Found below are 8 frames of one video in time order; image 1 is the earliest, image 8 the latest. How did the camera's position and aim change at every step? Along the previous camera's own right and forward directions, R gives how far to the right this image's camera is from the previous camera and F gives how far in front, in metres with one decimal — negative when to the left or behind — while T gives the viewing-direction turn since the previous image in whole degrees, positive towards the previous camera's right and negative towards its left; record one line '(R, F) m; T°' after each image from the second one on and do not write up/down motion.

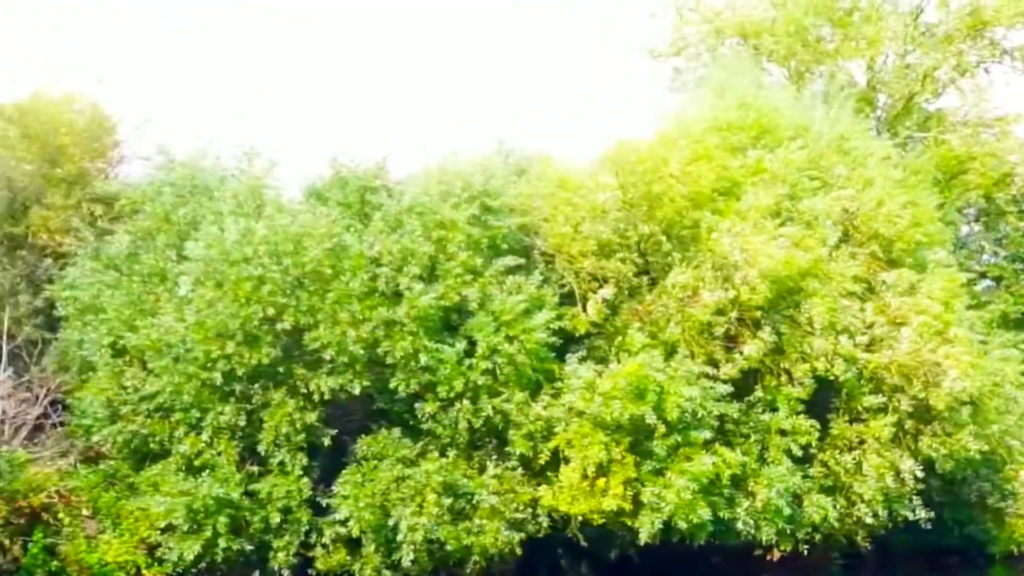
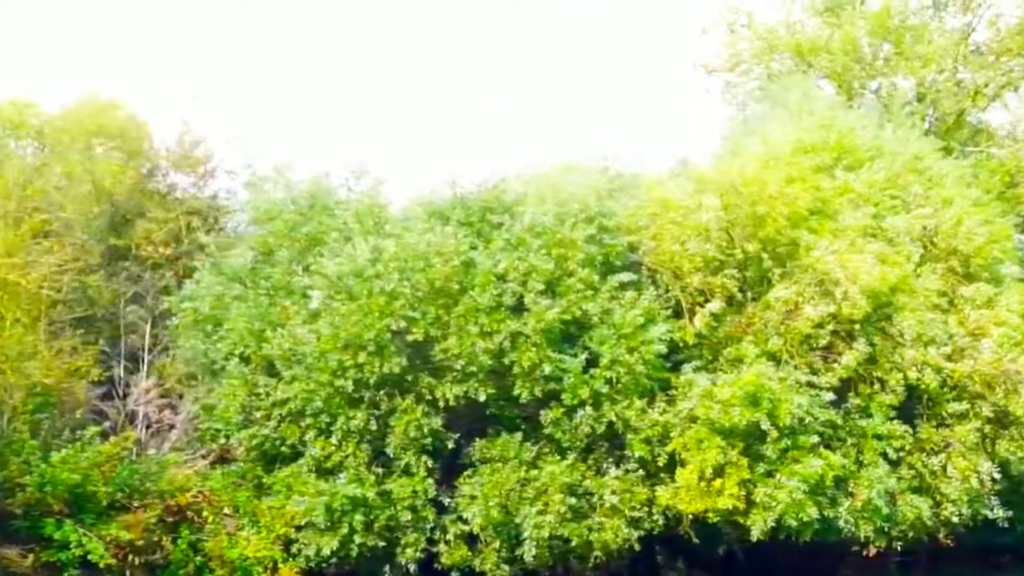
(-1.2, -1.1) m; 0°
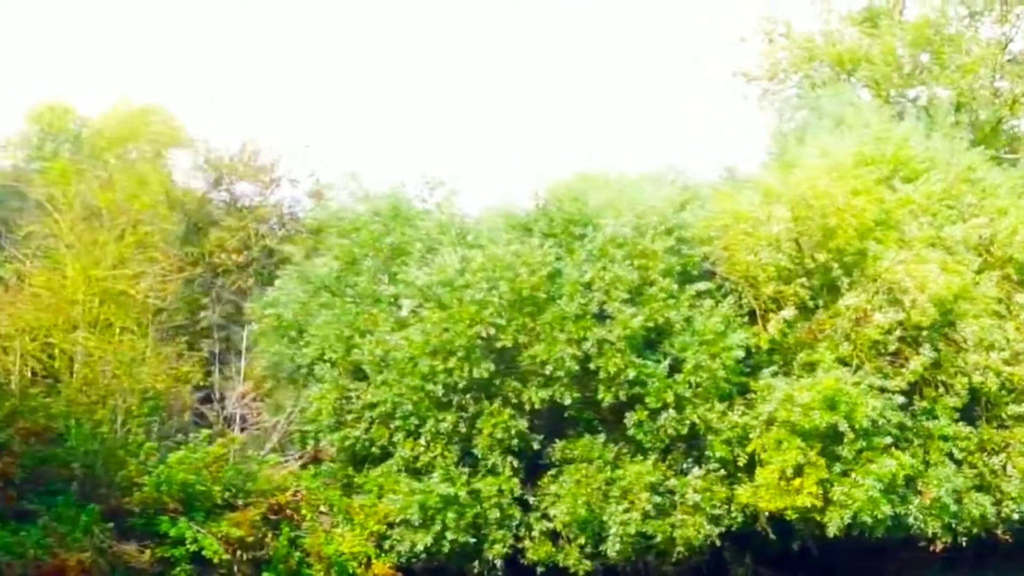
(-0.9, -0.8) m; 0°
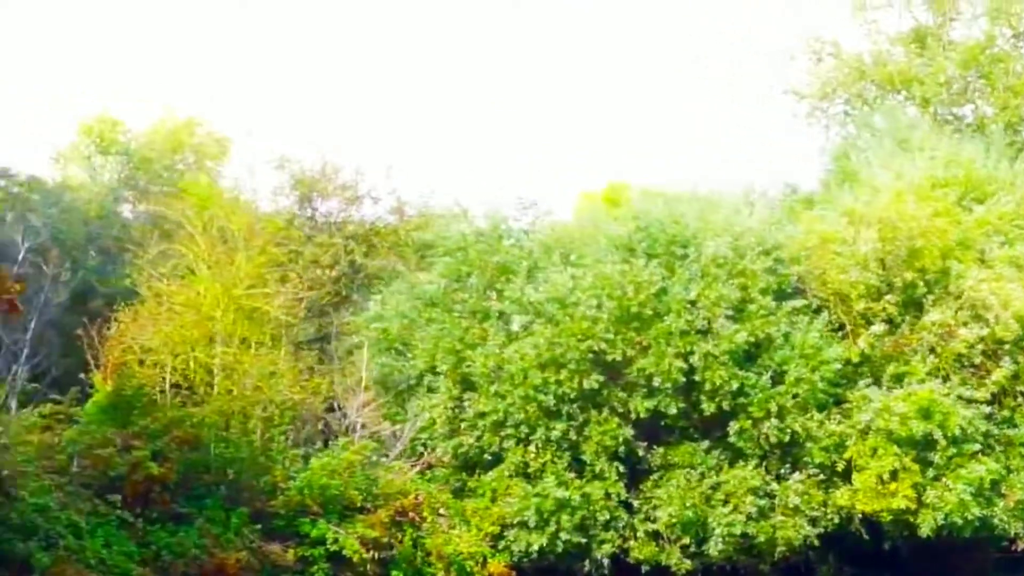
(-1.2, -1.2) m; 0°
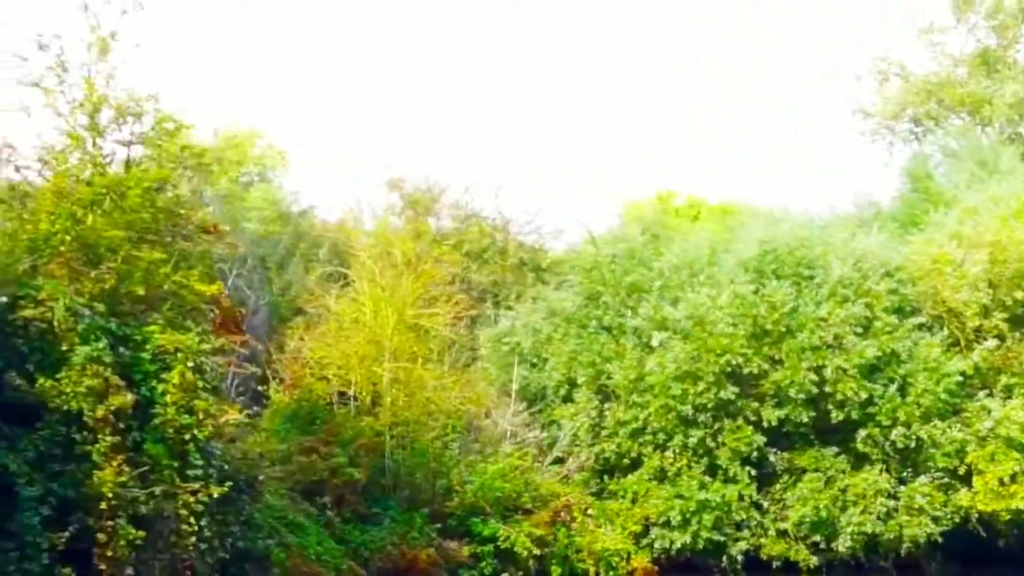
(-1.8, -1.7) m; 0°
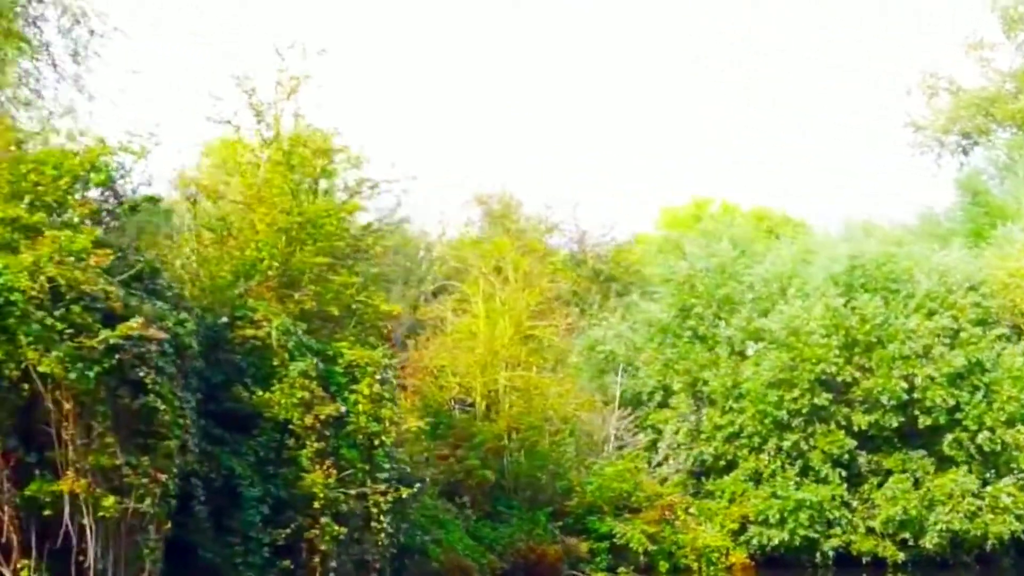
(-1.4, -1.4) m; 0°
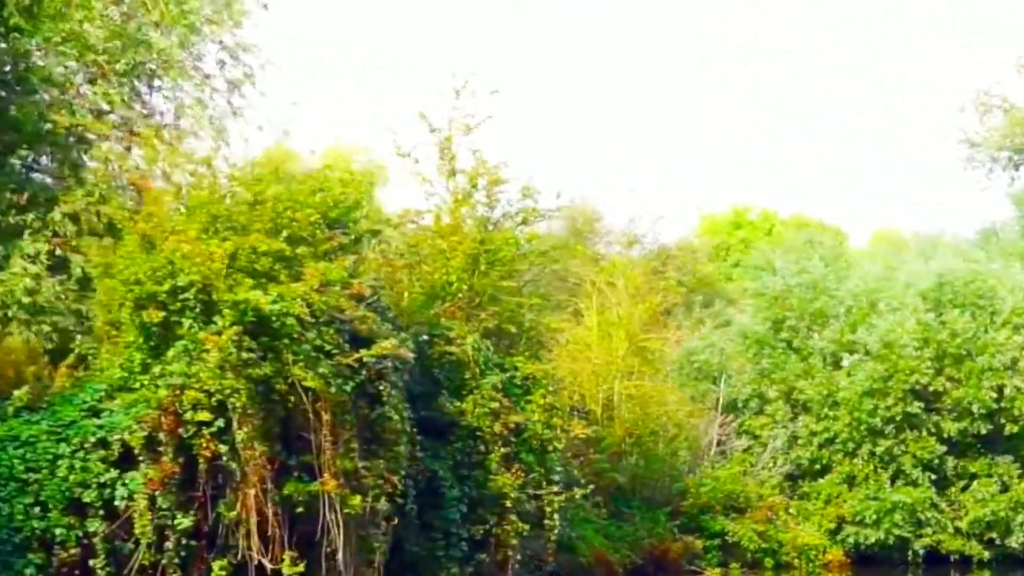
(-1.6, -1.5) m; 0°
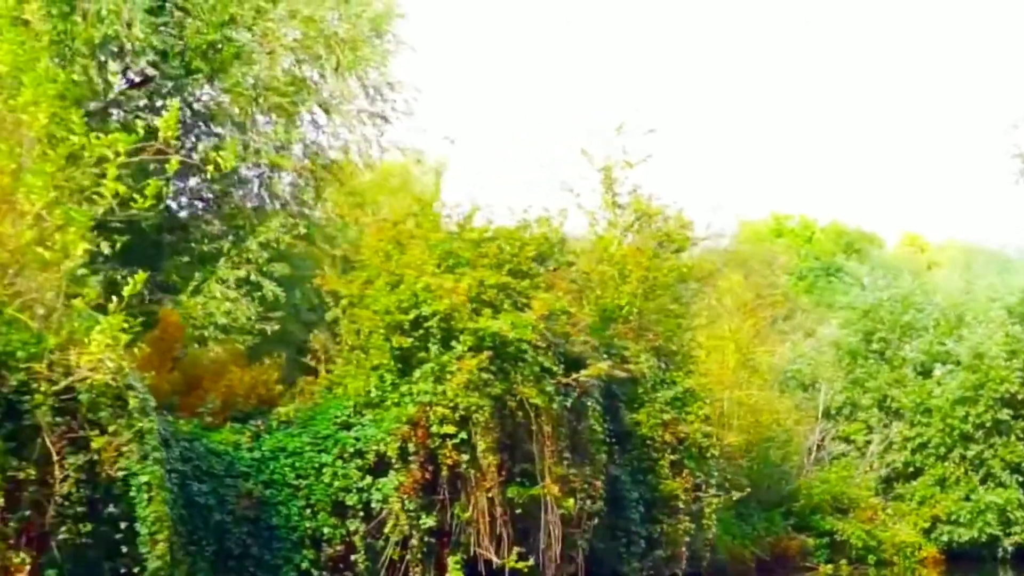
(-1.8, -1.7) m; 0°
